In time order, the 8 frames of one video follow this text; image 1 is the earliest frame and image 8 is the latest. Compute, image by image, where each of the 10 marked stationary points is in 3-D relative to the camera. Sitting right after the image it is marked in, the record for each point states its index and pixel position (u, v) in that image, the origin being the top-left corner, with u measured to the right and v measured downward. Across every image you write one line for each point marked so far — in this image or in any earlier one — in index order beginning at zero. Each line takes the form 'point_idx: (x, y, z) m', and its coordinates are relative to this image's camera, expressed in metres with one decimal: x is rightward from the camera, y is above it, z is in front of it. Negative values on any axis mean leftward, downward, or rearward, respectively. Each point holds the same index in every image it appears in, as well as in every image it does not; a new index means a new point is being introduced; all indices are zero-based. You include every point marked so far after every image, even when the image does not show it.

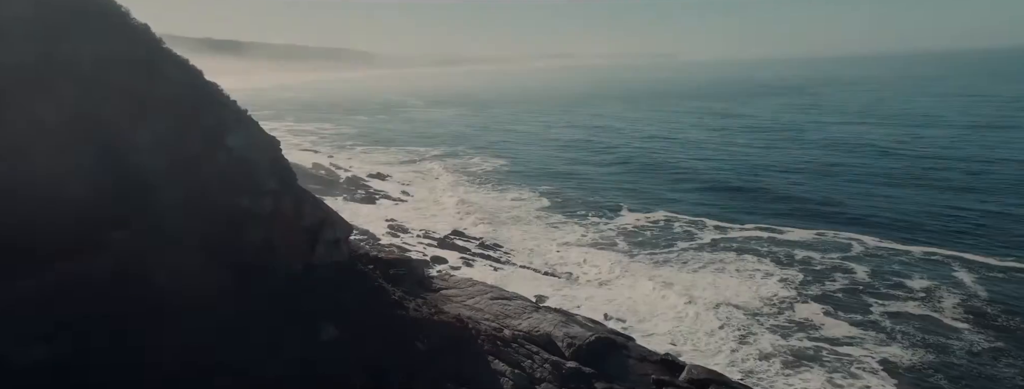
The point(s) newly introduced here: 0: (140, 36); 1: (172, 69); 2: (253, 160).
0: (-11.8, +5.0, +19.6) m
1: (-10.8, +4.1, +19.9) m
2: (-8.0, +1.1, +19.3) m
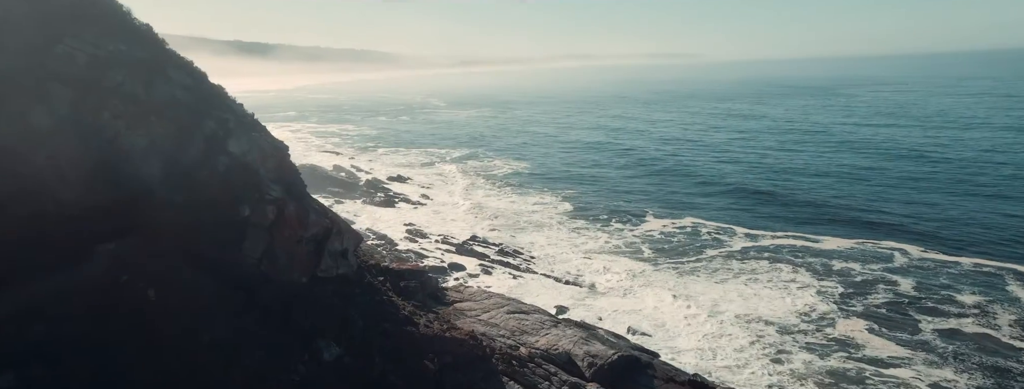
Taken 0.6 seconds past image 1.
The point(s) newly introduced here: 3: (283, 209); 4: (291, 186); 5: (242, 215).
0: (-11.2, +4.7, +18.7) m
1: (-10.3, +3.9, +19.0) m
2: (-7.5, +0.8, +18.3) m
3: (-6.6, -0.4, +17.9) m
4: (-6.9, +0.3, +19.3) m
5: (-7.6, -0.6, +17.3) m
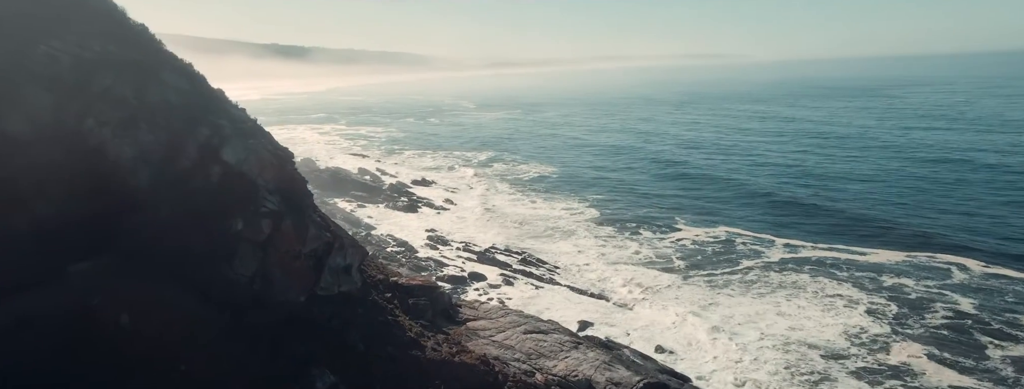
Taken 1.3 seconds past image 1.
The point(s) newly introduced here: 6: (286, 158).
0: (-10.8, +4.4, +17.7) m
1: (-9.8, +3.6, +17.9) m
2: (-7.1, +0.5, +17.1) m
3: (-6.3, -0.8, +16.7) m
4: (-6.4, -0.1, +18.0) m
5: (-7.2, -0.9, +16.1) m
6: (-7.0, +1.1, +19.2) m
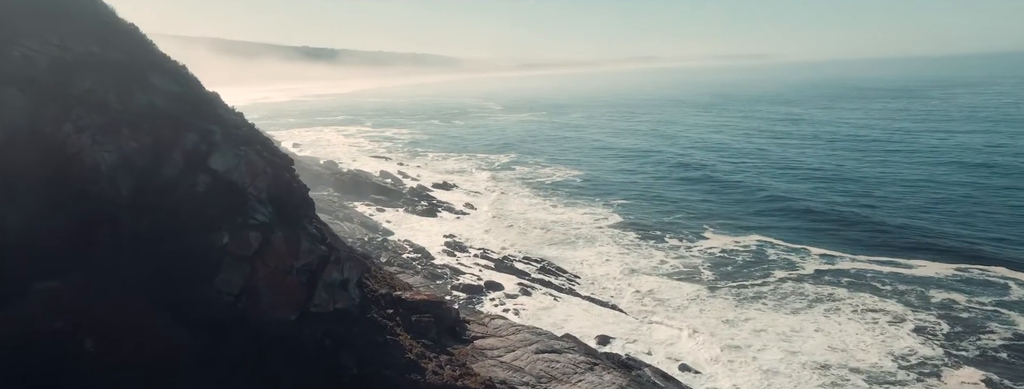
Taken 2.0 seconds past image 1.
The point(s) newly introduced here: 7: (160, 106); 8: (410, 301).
0: (-10.5, +4.2, +16.8) m
1: (-9.6, +3.3, +17.0) m
2: (-6.9, +0.2, +16.1) m
3: (-6.1, -1.0, +15.6) m
4: (-6.2, -0.3, +16.9) m
5: (-7.1, -1.2, +15.0) m
6: (-6.7, +0.8, +18.2) m
7: (-9.1, +2.3, +16.0) m
8: (-3.2, -3.4, +19.8) m
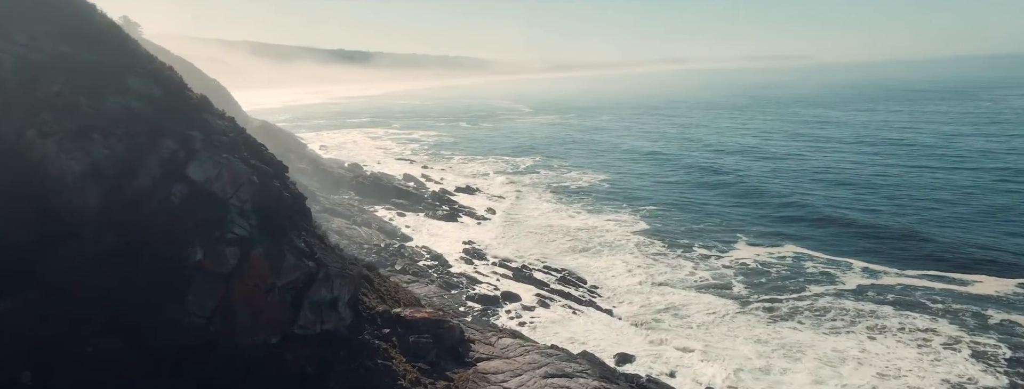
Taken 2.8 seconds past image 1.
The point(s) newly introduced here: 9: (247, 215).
0: (-10.4, +3.9, +15.8) m
1: (-9.5, +3.0, +15.9) m
2: (-6.9, 0.0, +14.9) m
3: (-6.1, -1.3, +14.3) m
4: (-6.1, -0.6, +15.7) m
5: (-7.1, -1.4, +13.8) m
6: (-6.6, +0.5, +17.0) m
7: (-9.0, +2.0, +14.9) m
8: (-3.0, -3.7, +18.4) m
9: (-6.4, -0.5, +15.0) m
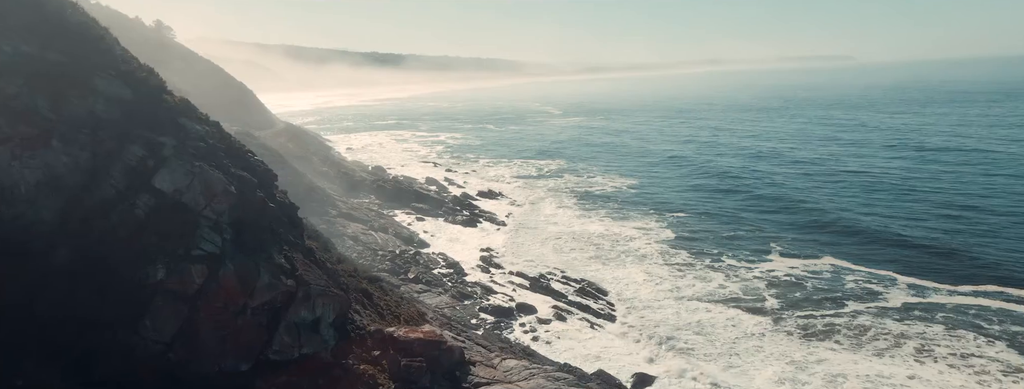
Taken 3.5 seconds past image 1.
0: (-10.4, +3.7, +14.8) m
1: (-9.5, +2.8, +14.9) m
2: (-7.0, -0.3, +13.7) m
3: (-6.2, -1.6, +13.1) m
4: (-6.2, -0.9, +14.5) m
5: (-7.2, -1.7, +12.6) m
6: (-6.5, +0.3, +15.8) m
7: (-9.1, +1.8, +13.8) m
8: (-3.0, -4.0, +17.0) m
9: (-6.5, -0.7, +13.7) m
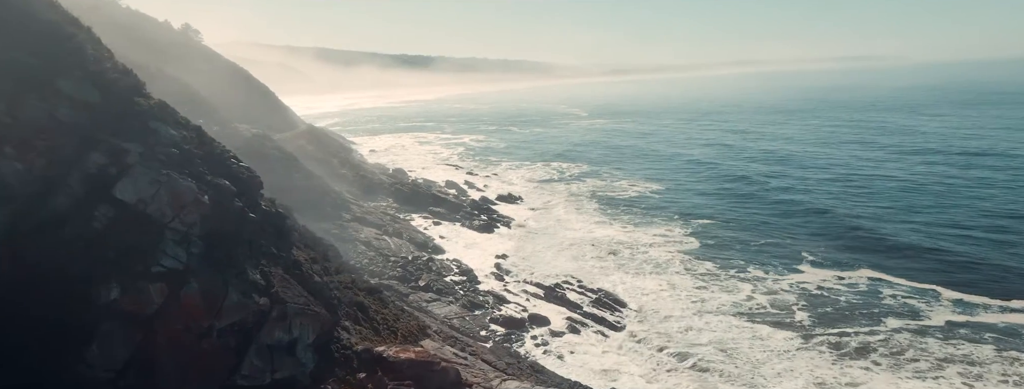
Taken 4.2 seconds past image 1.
0: (-10.5, +3.5, +13.9) m
1: (-9.6, +2.6, +13.9) m
2: (-7.2, -0.5, +12.6) m
3: (-6.4, -1.8, +12.0) m
4: (-6.3, -1.1, +13.4) m
5: (-7.5, -1.9, +11.6) m
6: (-6.6, +0.1, +14.7) m
7: (-9.2, +1.6, +12.9) m
8: (-3.0, -4.2, +15.8) m
9: (-6.7, -1.0, +12.7) m
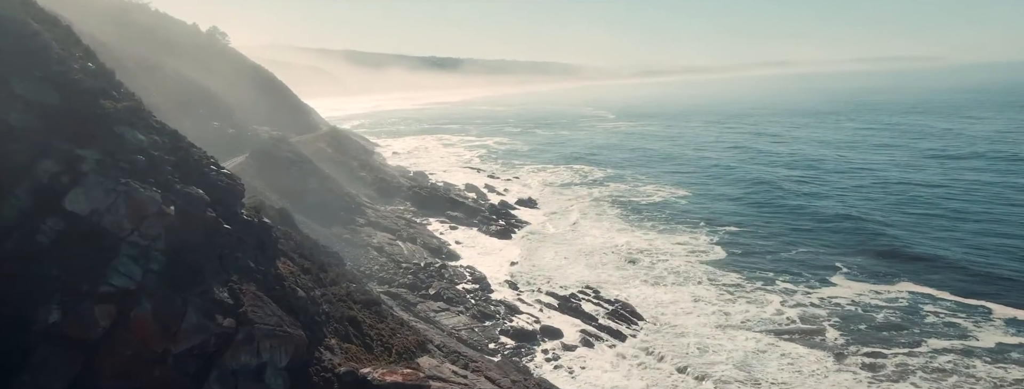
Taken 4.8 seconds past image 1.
0: (-10.7, +3.3, +13.0) m
1: (-9.7, +2.4, +13.0) m
2: (-7.4, -0.7, +11.6) m
3: (-6.7, -2.0, +10.9) m
4: (-6.5, -1.3, +12.3) m
5: (-7.8, -2.1, +10.6) m
6: (-6.8, -0.2, +13.6) m
7: (-9.4, +1.4, +11.9) m
8: (-3.1, -4.5, +14.5) m
9: (-6.9, -1.2, +11.6) m
